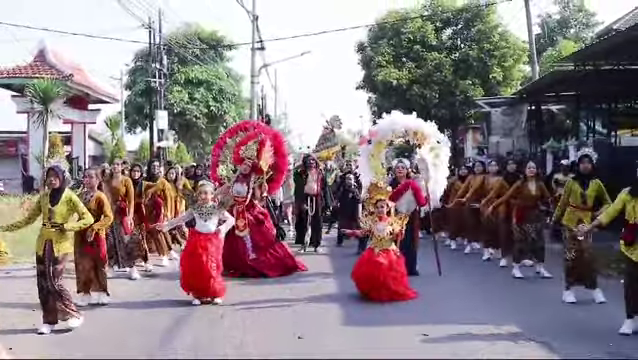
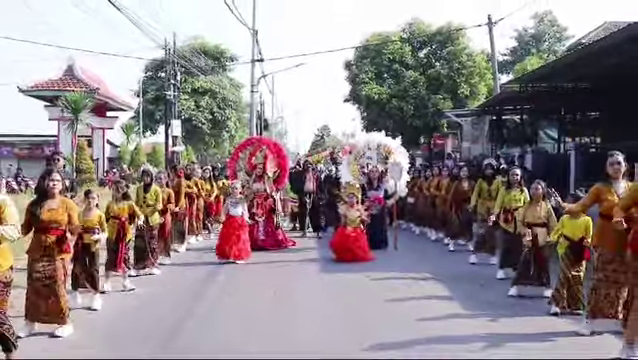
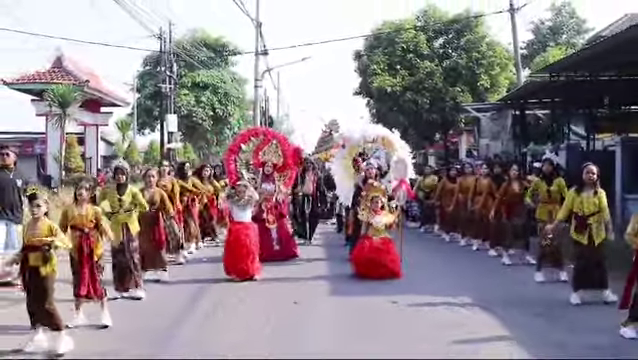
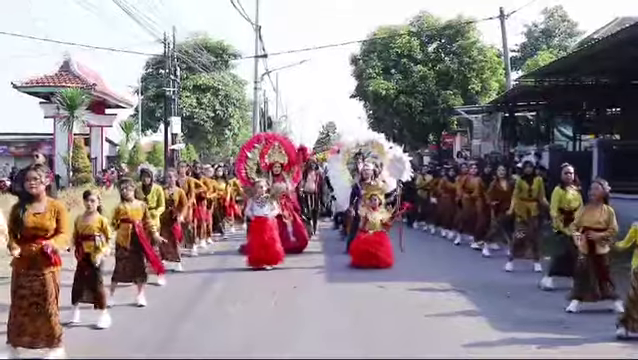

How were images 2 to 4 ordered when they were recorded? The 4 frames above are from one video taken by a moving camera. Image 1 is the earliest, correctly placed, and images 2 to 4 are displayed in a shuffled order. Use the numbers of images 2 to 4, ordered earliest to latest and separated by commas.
3, 4, 2
